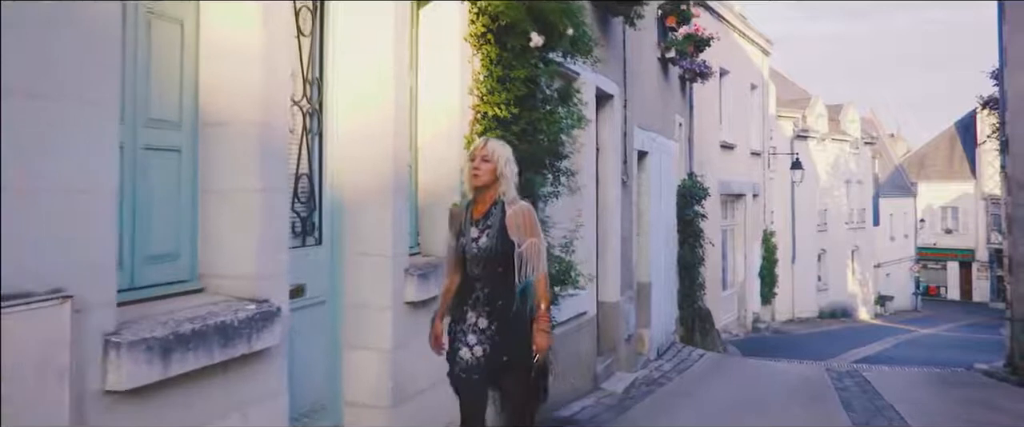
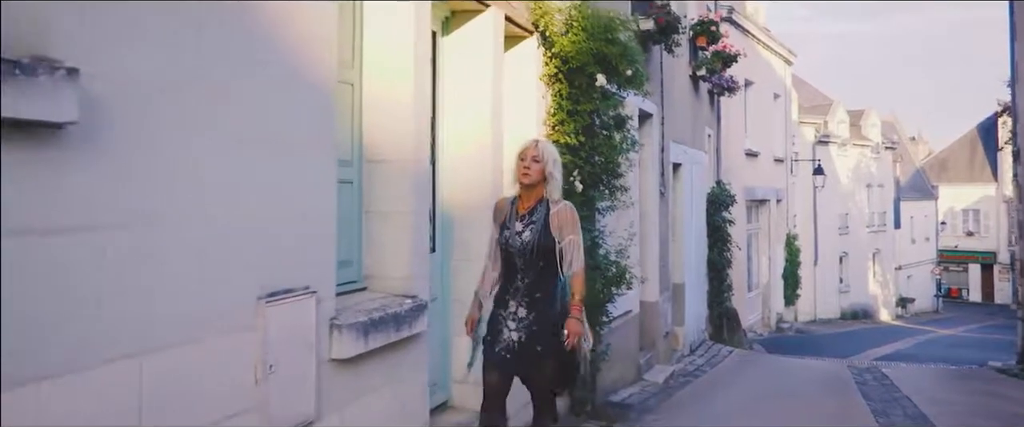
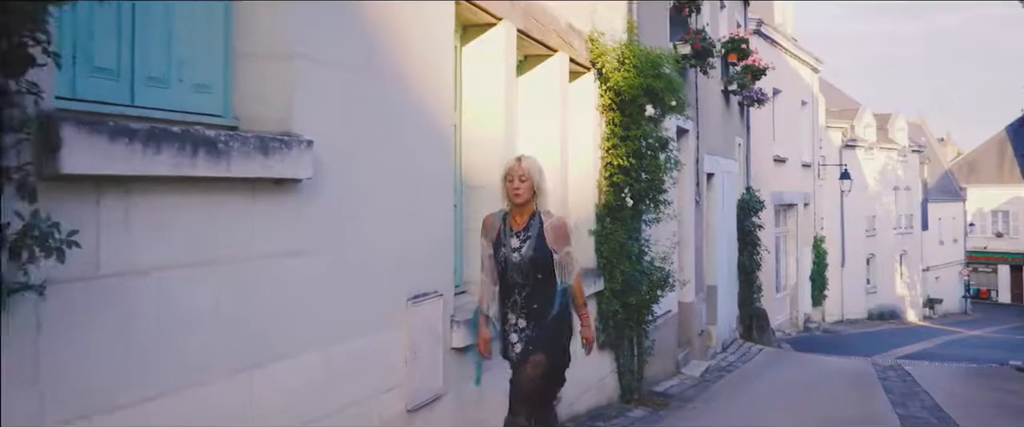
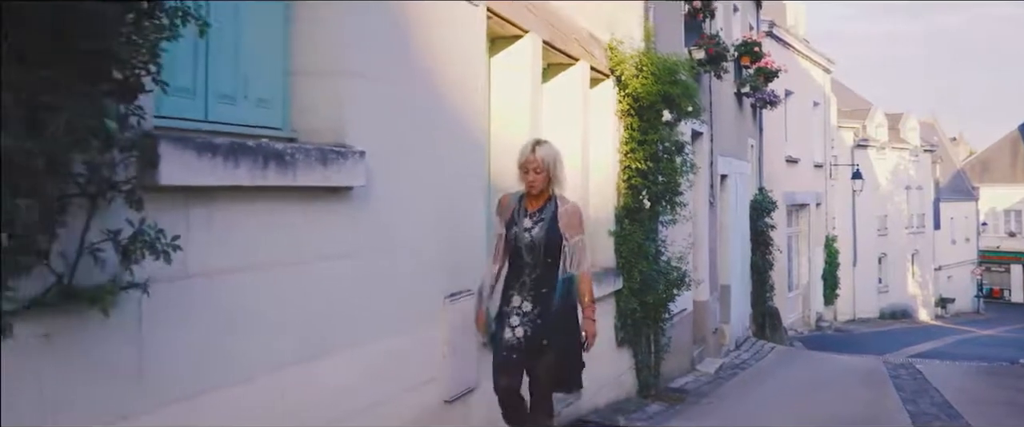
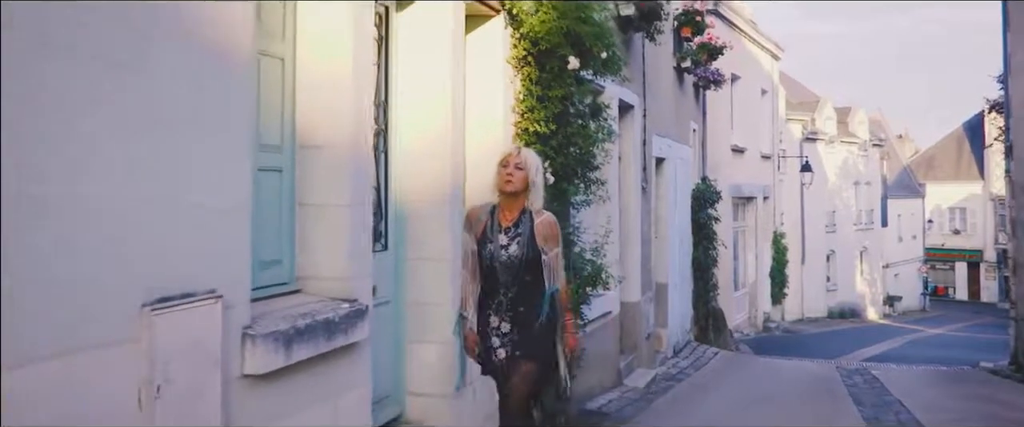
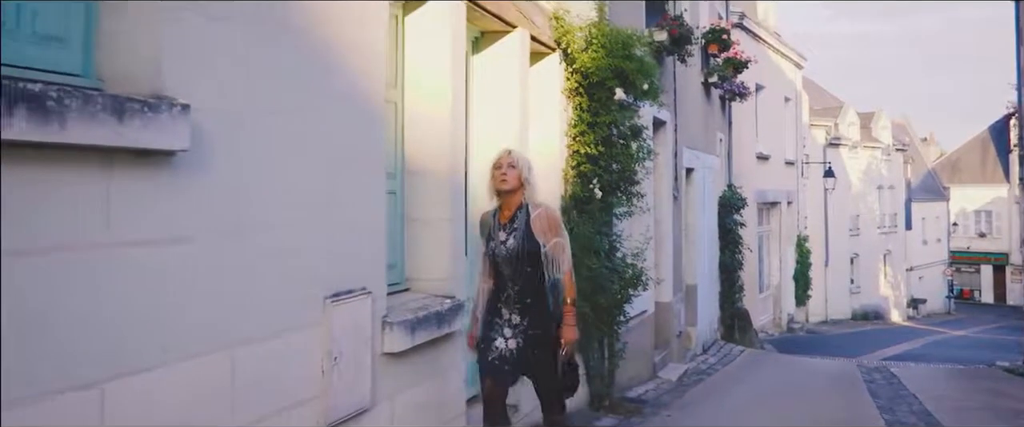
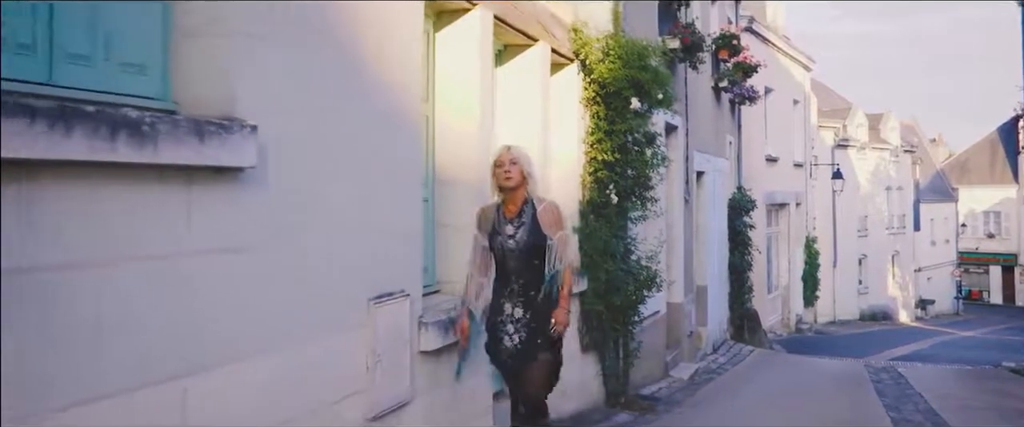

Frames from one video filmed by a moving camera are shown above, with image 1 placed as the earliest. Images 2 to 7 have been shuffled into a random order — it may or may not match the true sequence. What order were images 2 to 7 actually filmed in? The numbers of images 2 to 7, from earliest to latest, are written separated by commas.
5, 2, 6, 7, 3, 4
